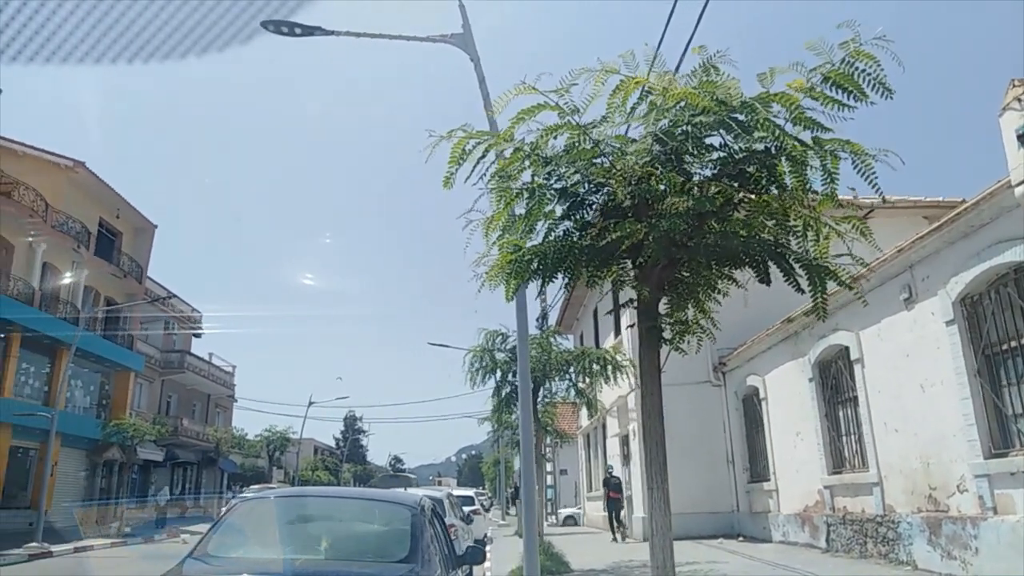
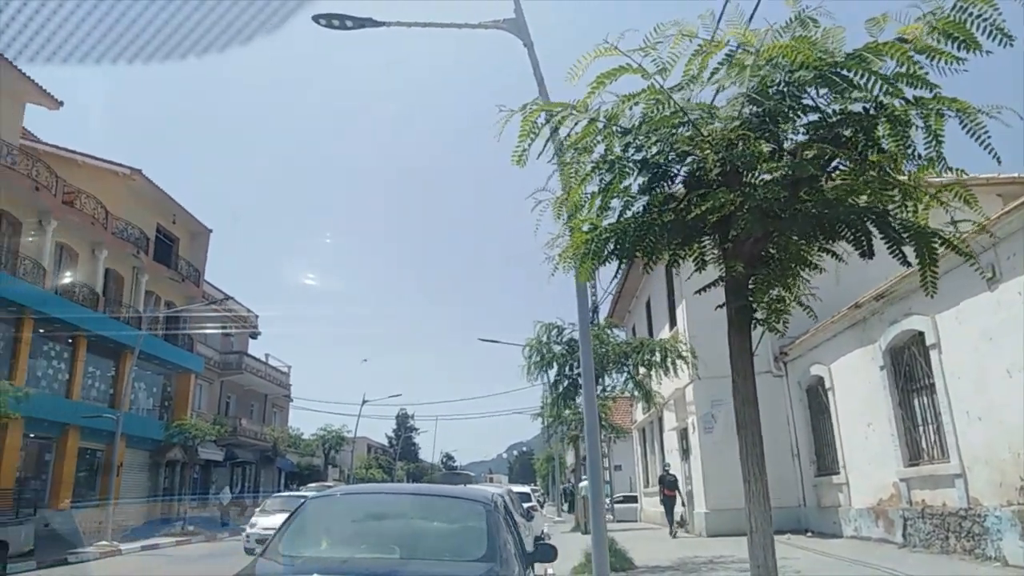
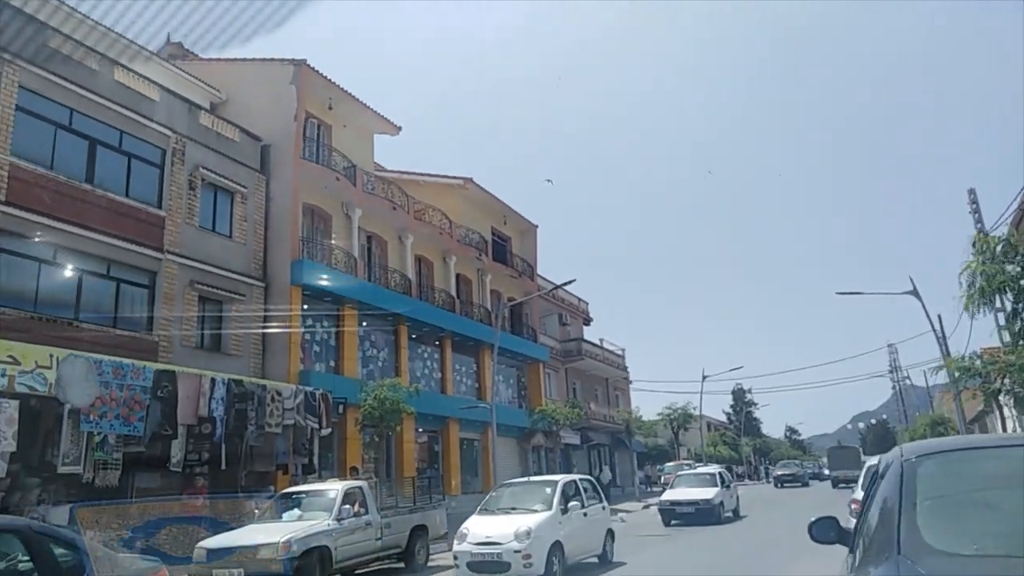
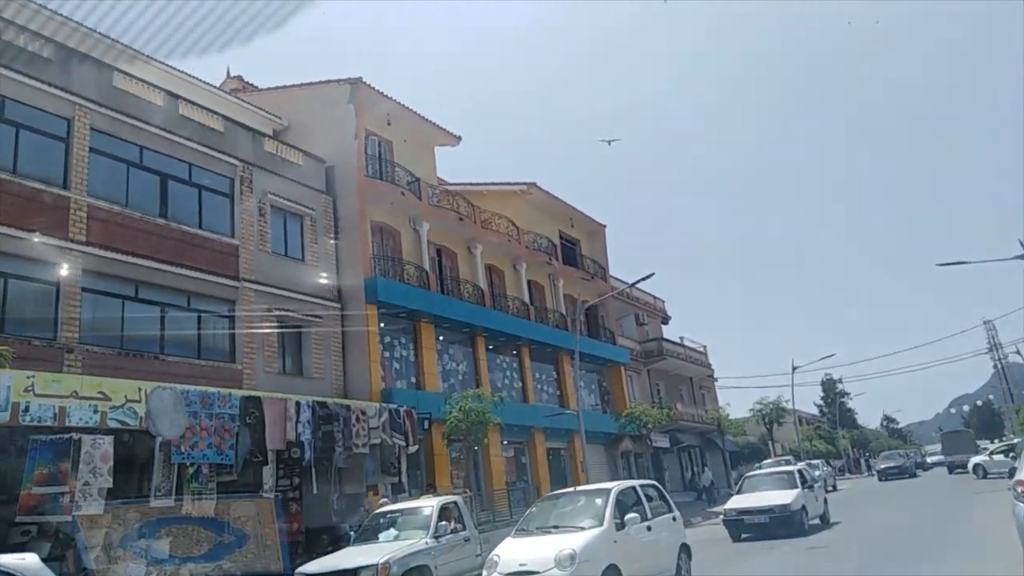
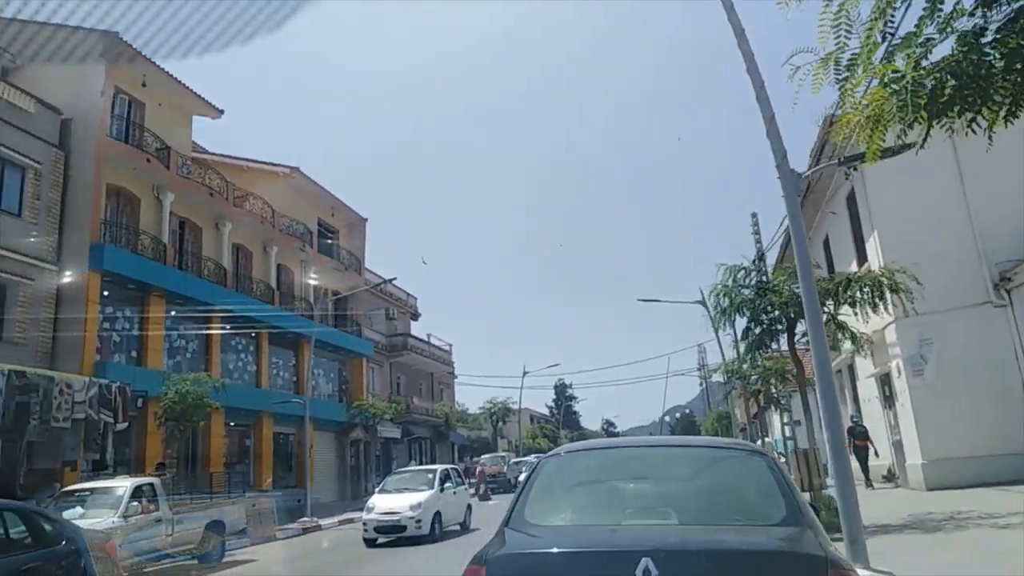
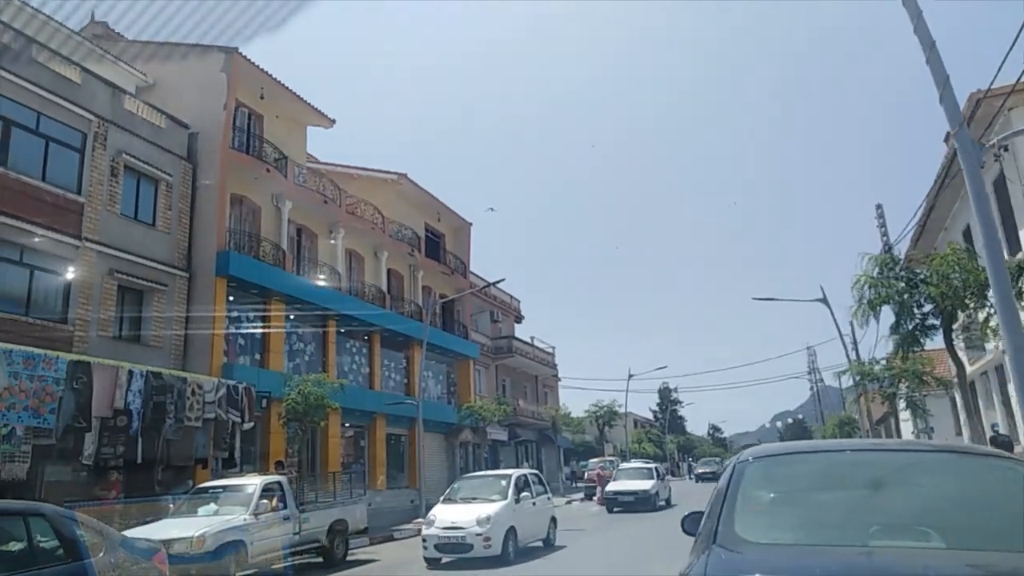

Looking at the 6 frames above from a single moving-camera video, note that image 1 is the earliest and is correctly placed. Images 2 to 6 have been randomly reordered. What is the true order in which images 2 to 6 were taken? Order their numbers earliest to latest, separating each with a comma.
2, 5, 6, 3, 4
